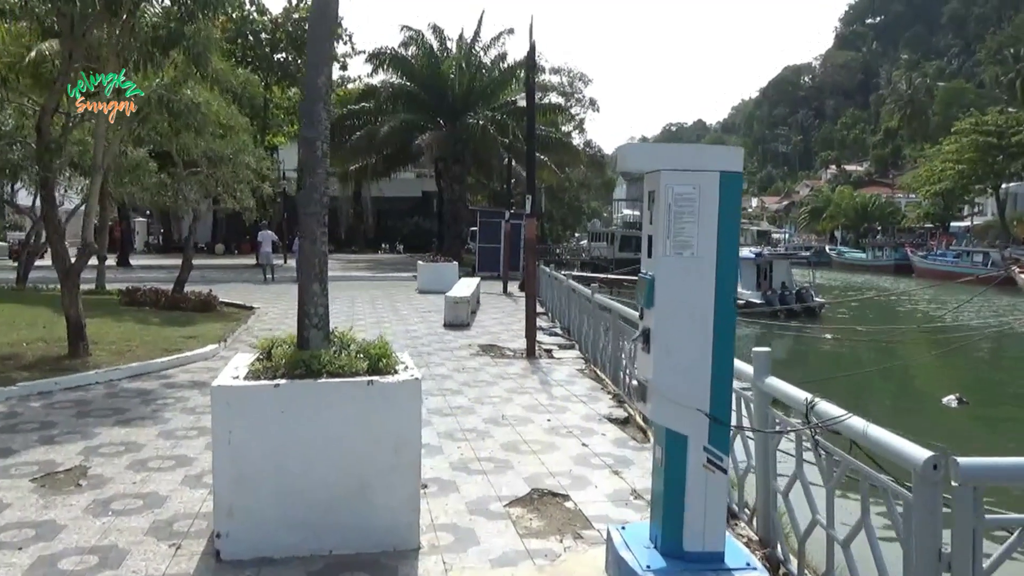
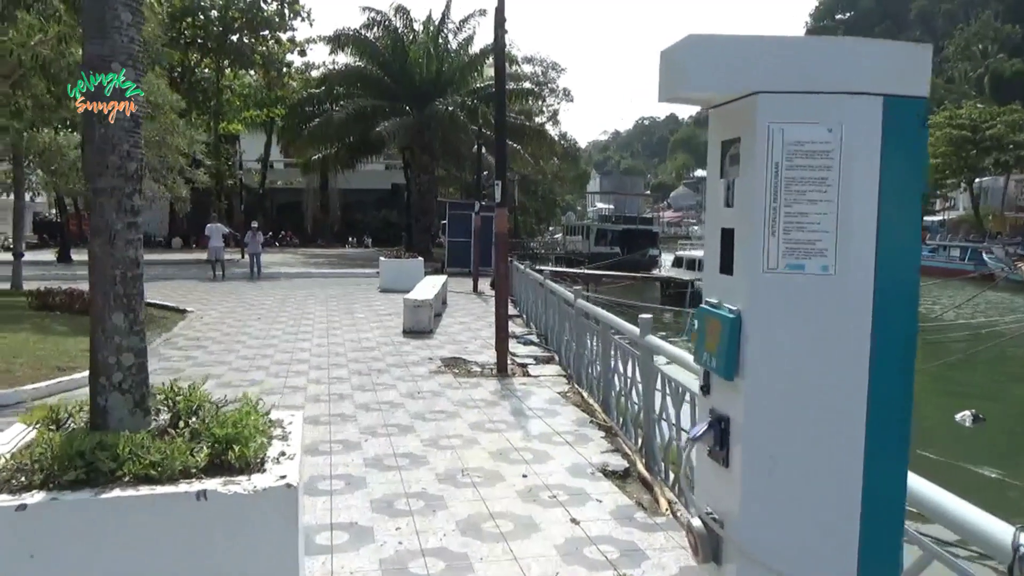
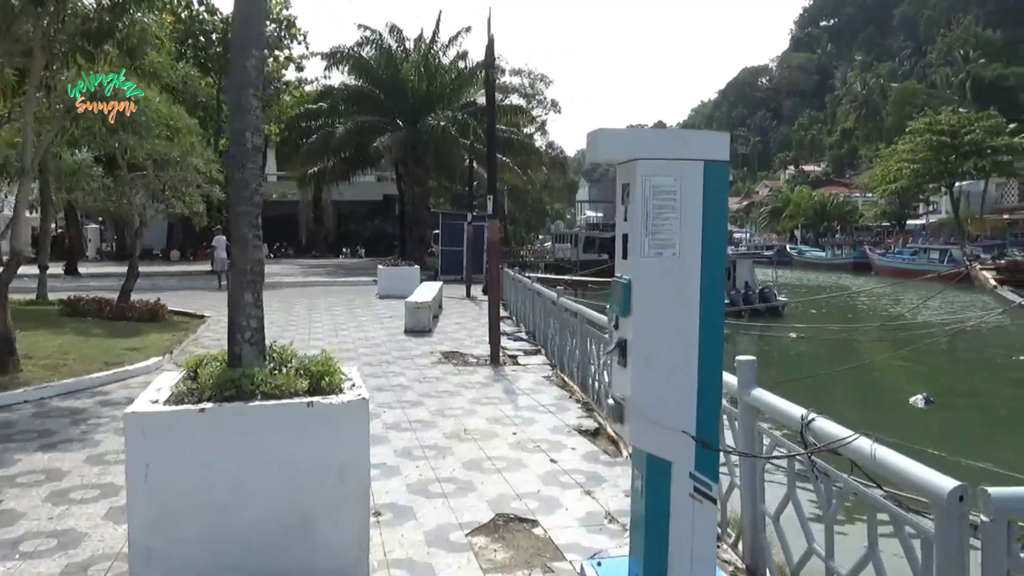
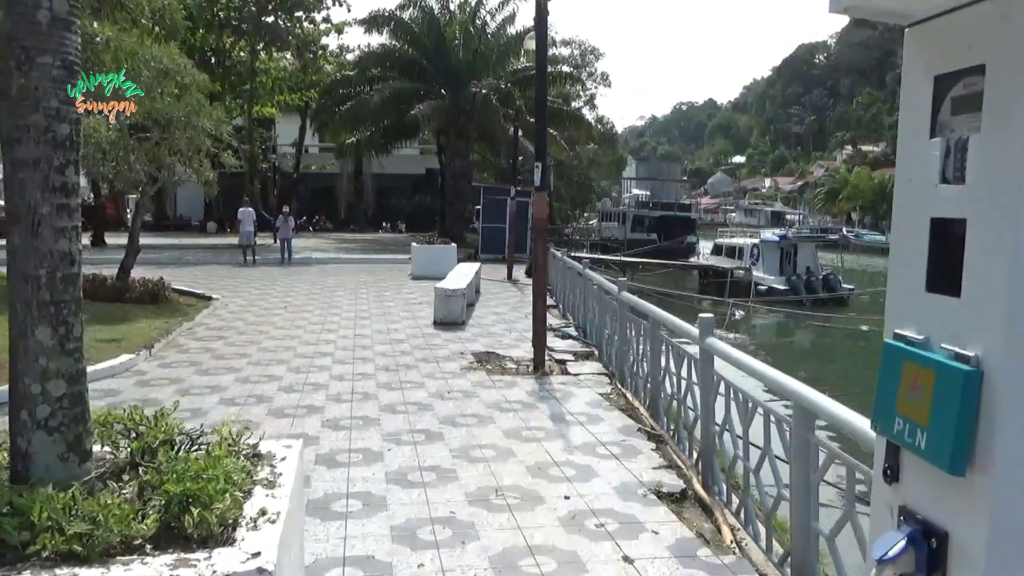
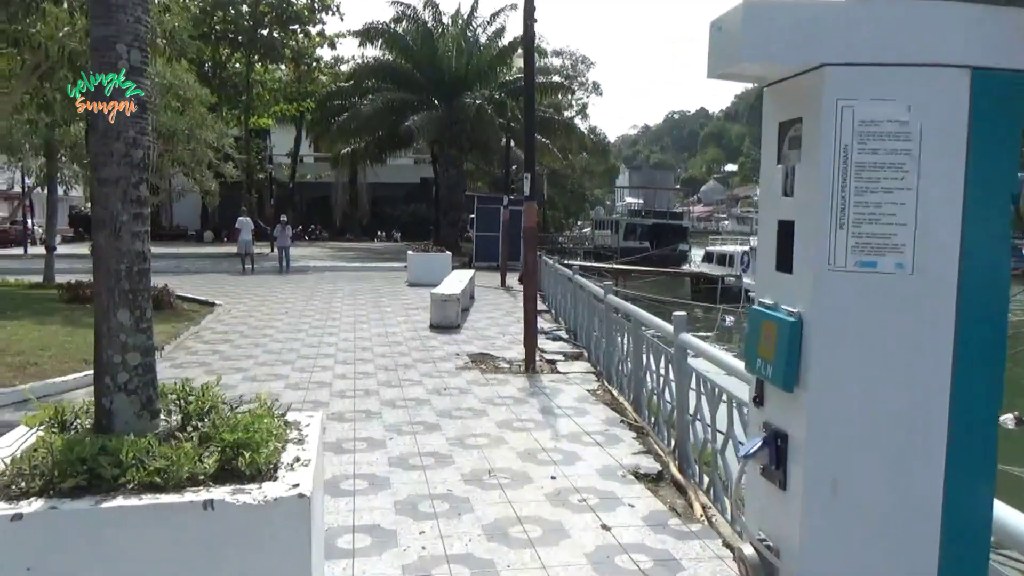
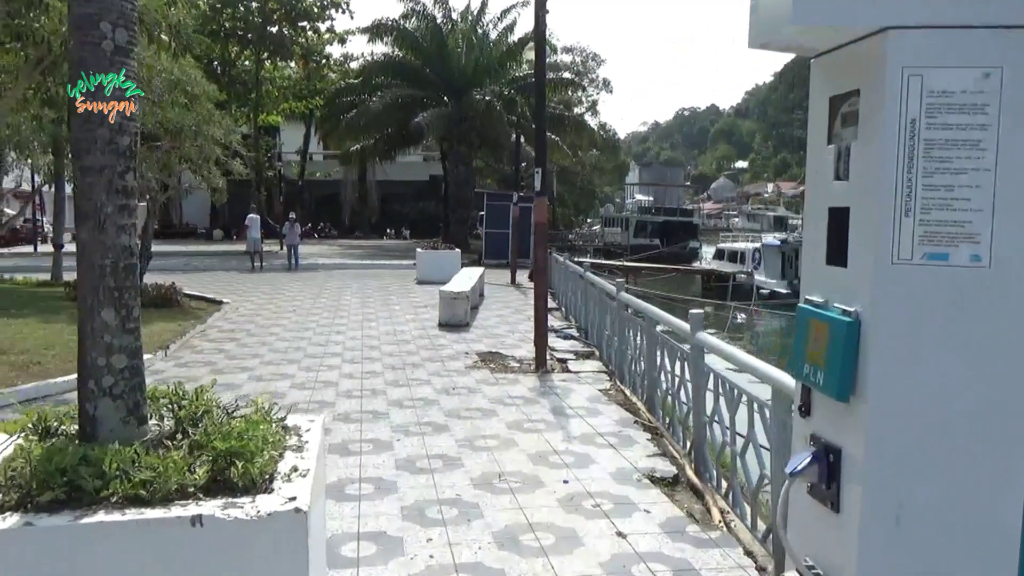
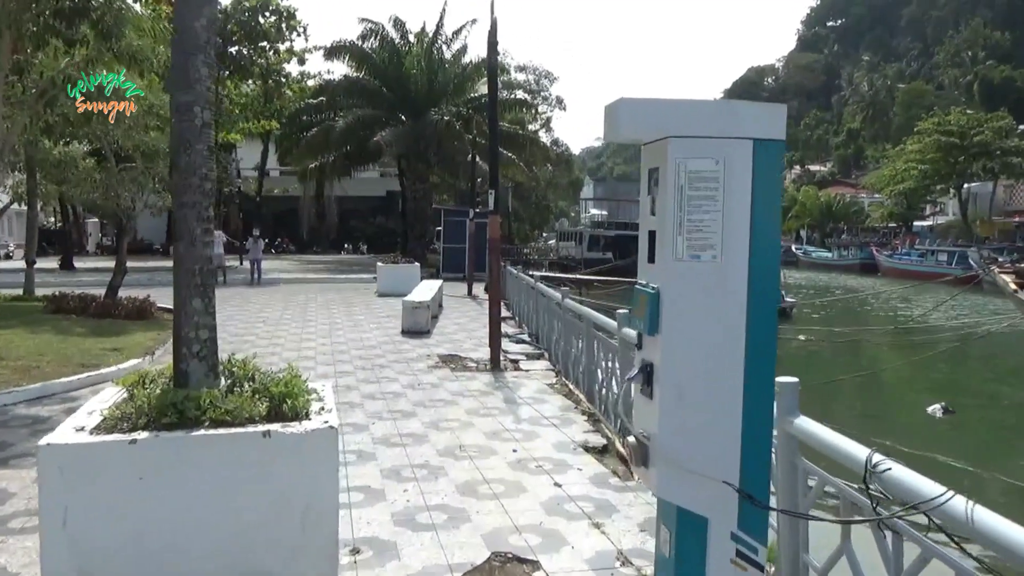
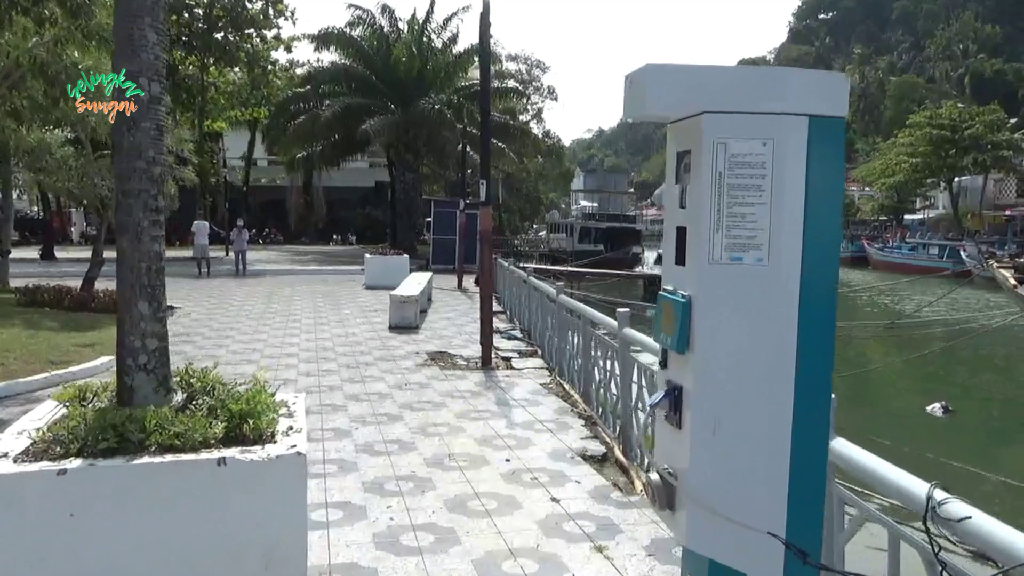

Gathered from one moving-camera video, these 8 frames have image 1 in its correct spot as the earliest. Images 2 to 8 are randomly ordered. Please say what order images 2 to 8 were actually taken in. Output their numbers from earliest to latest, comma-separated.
3, 7, 8, 2, 5, 6, 4
